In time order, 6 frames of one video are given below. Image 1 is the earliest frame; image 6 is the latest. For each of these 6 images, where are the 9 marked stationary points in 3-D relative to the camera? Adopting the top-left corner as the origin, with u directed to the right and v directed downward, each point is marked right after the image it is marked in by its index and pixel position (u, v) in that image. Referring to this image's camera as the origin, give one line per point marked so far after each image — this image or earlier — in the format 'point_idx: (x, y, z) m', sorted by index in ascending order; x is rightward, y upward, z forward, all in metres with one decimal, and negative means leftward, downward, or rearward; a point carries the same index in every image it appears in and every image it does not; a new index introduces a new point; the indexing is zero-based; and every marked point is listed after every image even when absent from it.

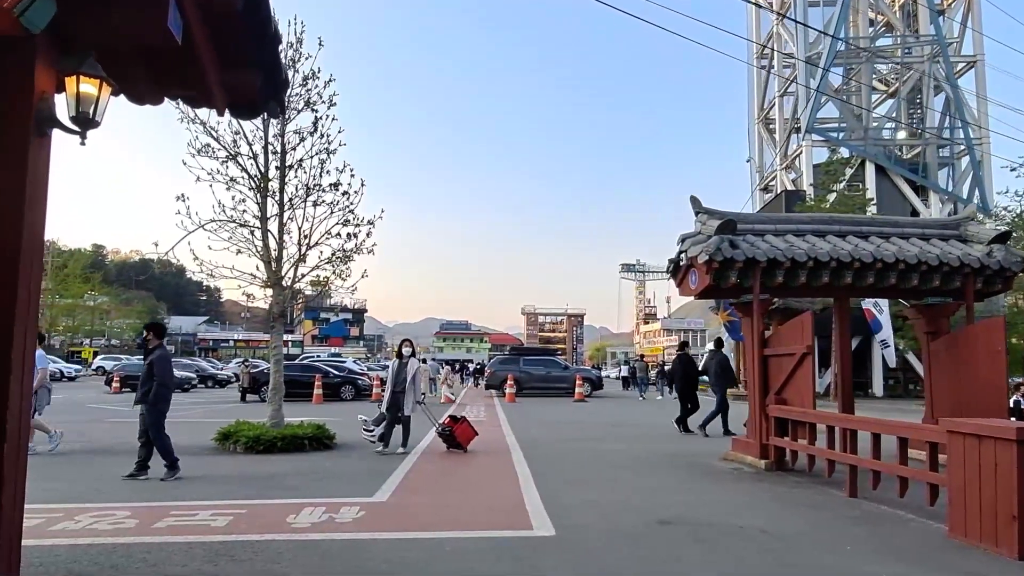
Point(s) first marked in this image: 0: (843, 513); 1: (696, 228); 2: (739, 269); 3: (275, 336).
0: (+2.9, -2.0, +7.0) m
1: (+2.3, +0.7, +10.1) m
2: (+2.7, +0.2, +9.6) m
3: (-3.5, -0.7, +12.1) m
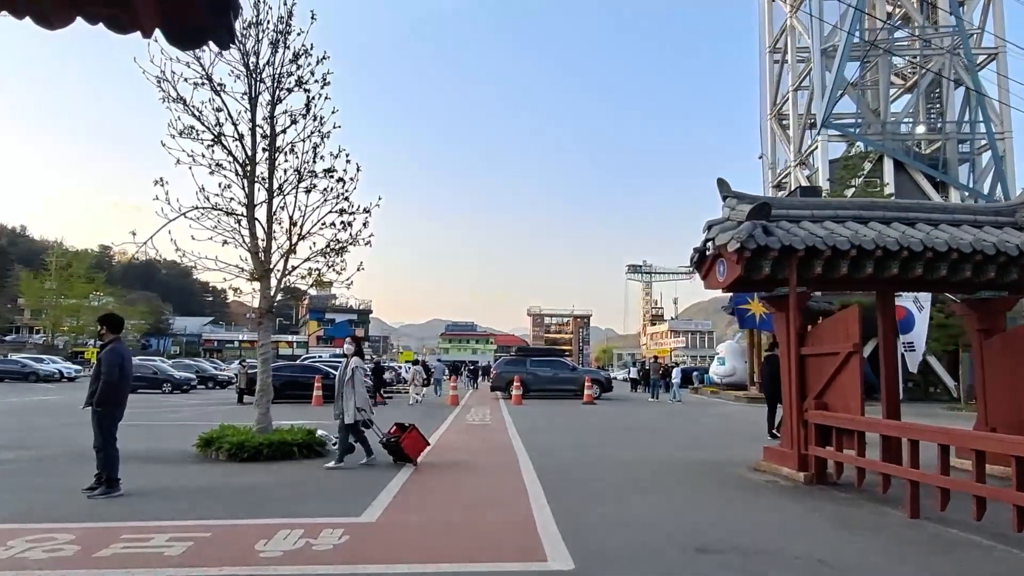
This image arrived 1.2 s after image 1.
0: (+2.9, -1.9, +6.0) m
1: (+2.4, +0.8, +9.1) m
2: (+2.8, +0.3, +8.7) m
3: (-3.4, -0.6, +11.1) m
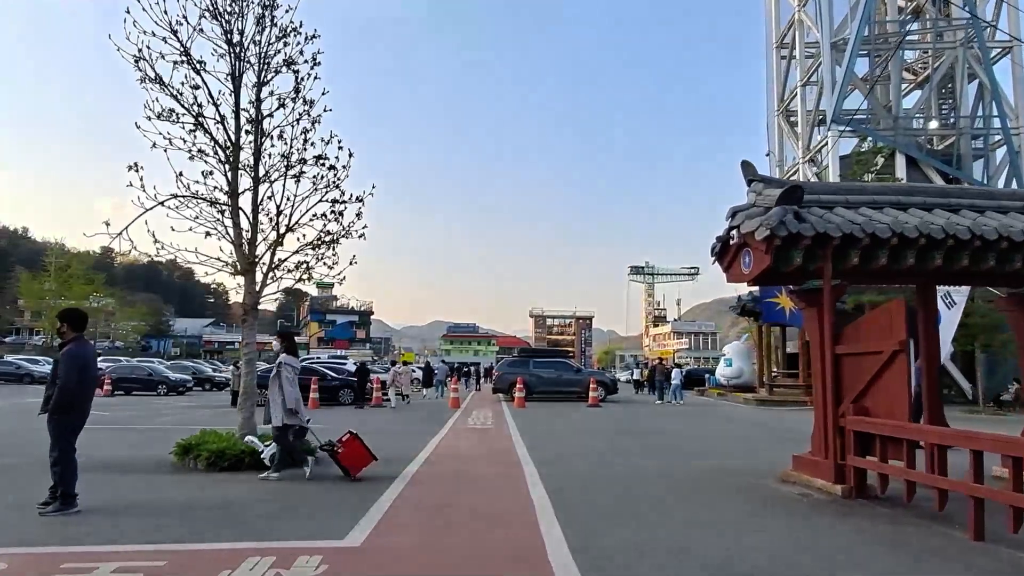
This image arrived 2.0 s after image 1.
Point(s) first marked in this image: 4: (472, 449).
0: (+3.0, -1.8, +5.2) m
1: (+2.4, +0.9, +8.3) m
2: (+2.8, +0.4, +7.8) m
3: (-3.4, -0.6, +10.3) m
4: (-0.6, -2.6, +13.1) m
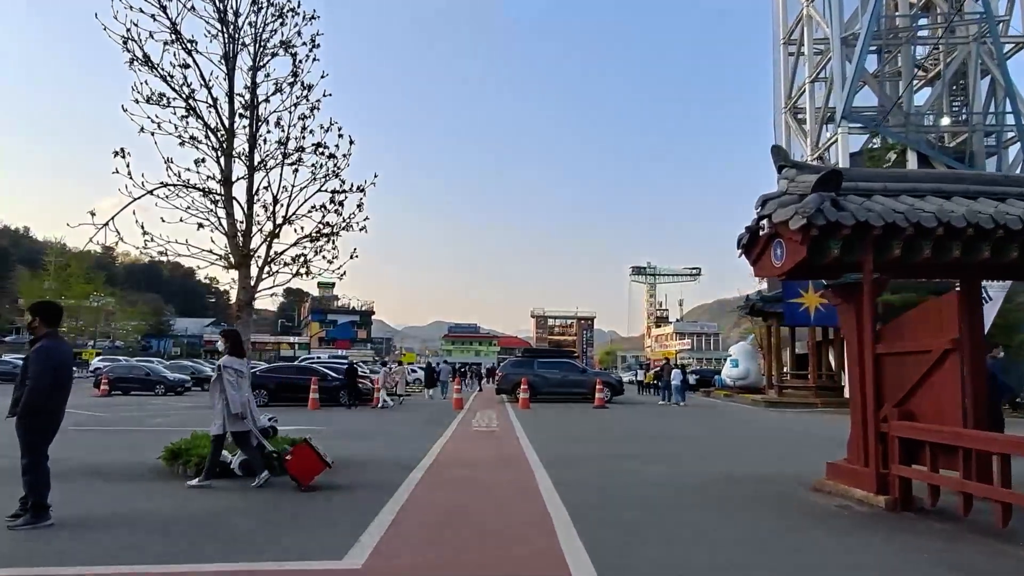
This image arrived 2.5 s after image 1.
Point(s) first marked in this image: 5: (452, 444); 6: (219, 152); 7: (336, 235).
0: (+3.1, -1.7, +4.6) m
1: (+2.6, +1.0, +7.7) m
2: (+3.0, +0.4, +7.2) m
3: (-3.3, -0.5, +9.7) m
4: (-0.5, -2.6, +12.5) m
5: (-1.0, -2.6, +13.3) m
6: (-3.6, +1.7, +9.9) m
7: (-2.3, +0.7, +10.6) m
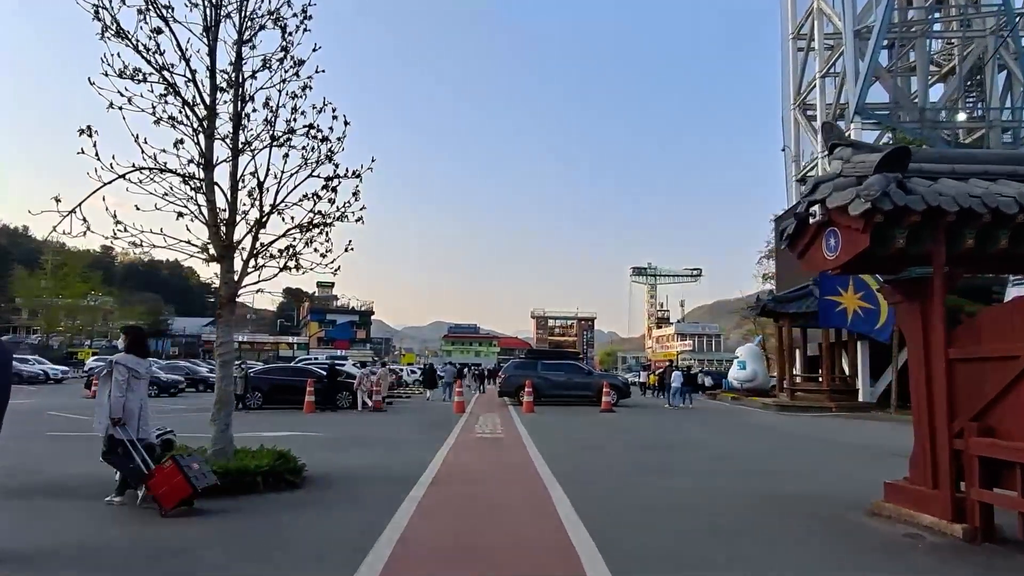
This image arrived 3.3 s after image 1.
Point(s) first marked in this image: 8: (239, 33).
0: (+3.2, -1.7, +3.6) m
1: (+2.7, +1.0, +6.7) m
2: (+3.1, +0.5, +6.3) m
3: (-3.1, -0.4, +8.7) m
4: (-0.4, -2.5, +11.5) m
5: (-0.9, -2.5, +12.3) m
6: (-3.4, +1.7, +8.9) m
7: (-2.2, +0.7, +9.6) m
8: (-3.1, +2.9, +9.2) m
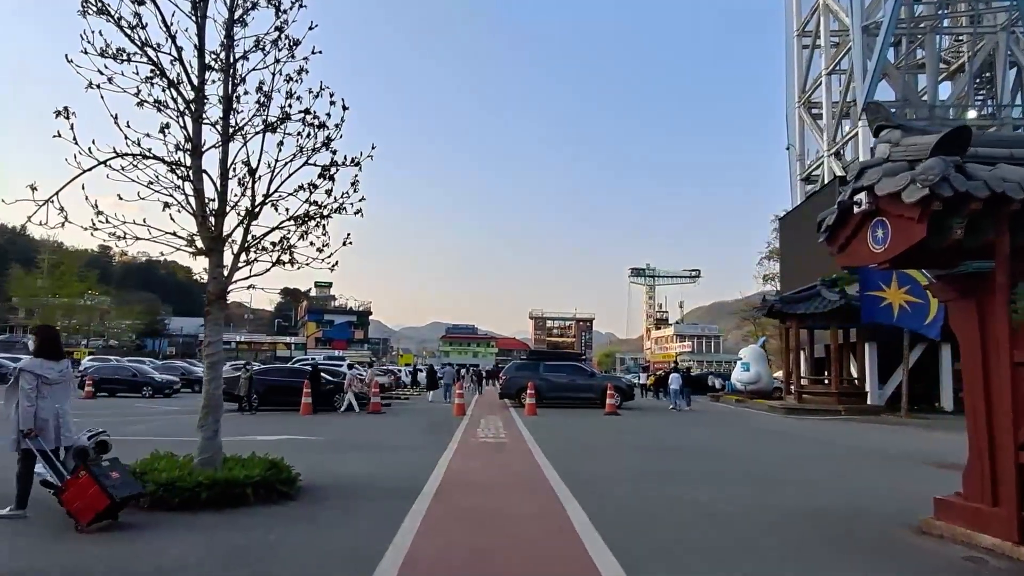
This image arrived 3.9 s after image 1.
0: (+3.3, -1.7, +3.0) m
1: (+2.8, +1.0, +6.1) m
2: (+3.2, +0.5, +5.6) m
3: (-3.0, -0.4, +8.1) m
4: (-0.3, -2.5, +10.9) m
5: (-0.8, -2.5, +11.7) m
6: (-3.3, +1.7, +8.3) m
7: (-2.1, +0.8, +9.0) m
8: (-3.0, +3.0, +8.6) m
